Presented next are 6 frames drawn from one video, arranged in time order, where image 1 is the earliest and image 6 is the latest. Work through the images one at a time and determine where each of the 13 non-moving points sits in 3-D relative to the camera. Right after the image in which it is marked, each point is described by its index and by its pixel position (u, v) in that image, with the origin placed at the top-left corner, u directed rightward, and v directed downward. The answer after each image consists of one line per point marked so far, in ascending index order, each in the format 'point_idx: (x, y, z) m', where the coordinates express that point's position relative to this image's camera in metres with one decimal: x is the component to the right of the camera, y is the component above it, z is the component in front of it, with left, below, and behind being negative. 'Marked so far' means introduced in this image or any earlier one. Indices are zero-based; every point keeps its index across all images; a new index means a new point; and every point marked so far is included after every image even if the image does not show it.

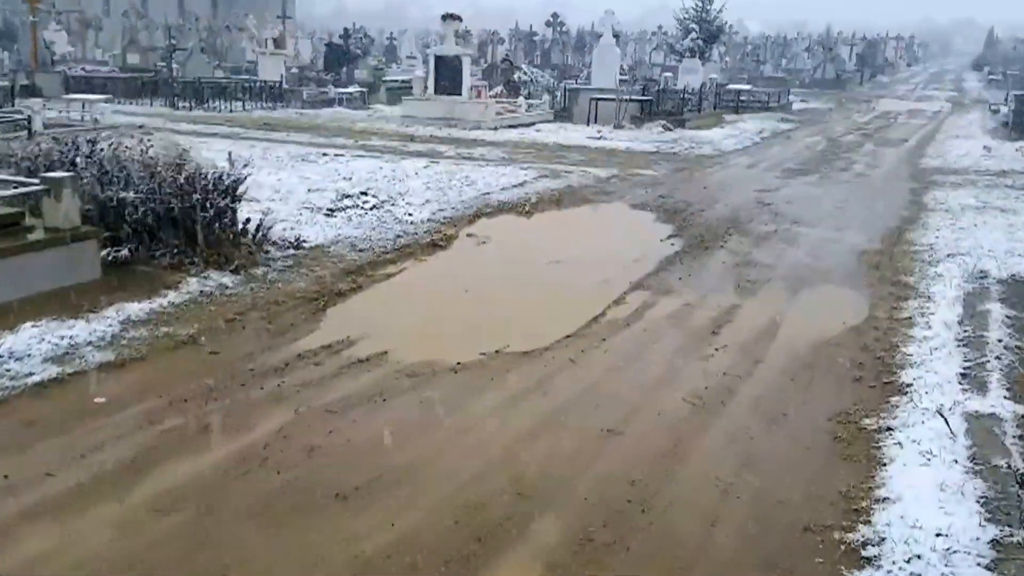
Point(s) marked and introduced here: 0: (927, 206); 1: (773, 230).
0: (+7.3, +1.6, +13.7) m
1: (+4.1, +1.0, +12.4) m
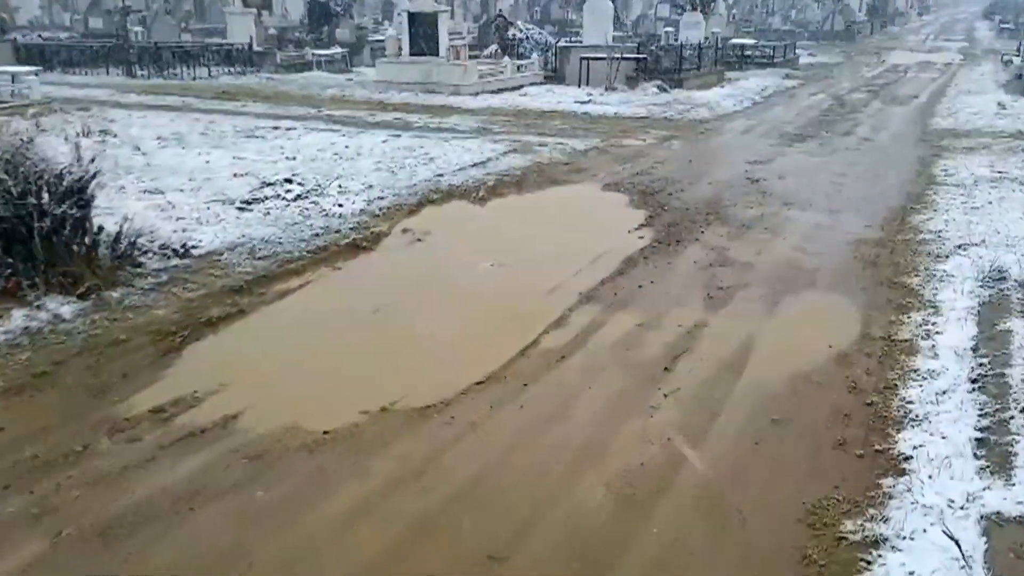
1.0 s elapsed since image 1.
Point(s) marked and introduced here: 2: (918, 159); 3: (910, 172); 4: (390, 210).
0: (+6.5, +1.8, +12.0) m
1: (+3.4, +1.0, +10.7) m
2: (+6.8, +2.1, +13.1) m
3: (+6.1, +1.8, +12.1) m
4: (-1.8, +1.2, +11.5) m
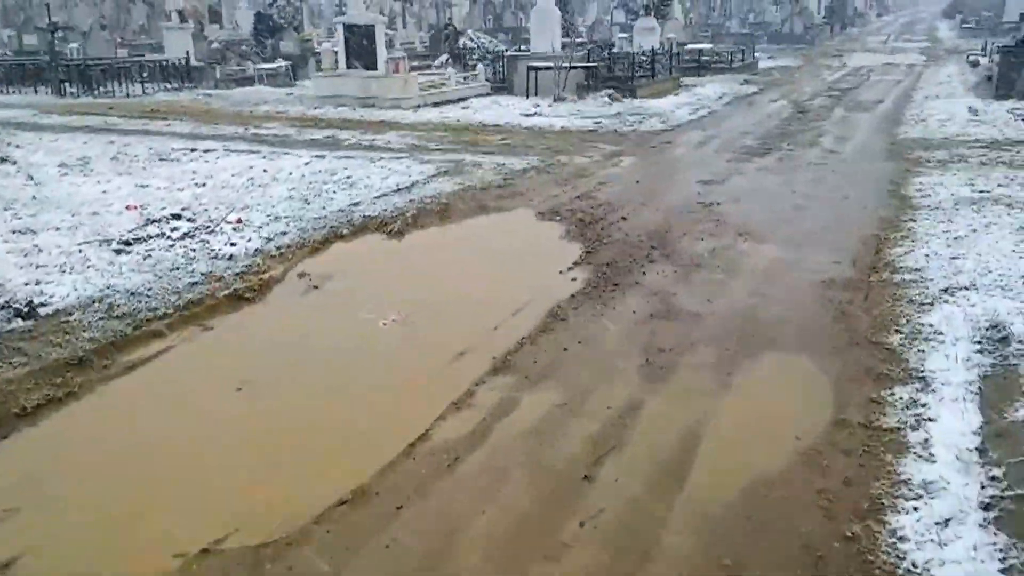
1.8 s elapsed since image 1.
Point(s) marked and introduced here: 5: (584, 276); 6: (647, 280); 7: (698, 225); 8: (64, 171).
0: (+5.5, +1.3, +10.7) m
1: (+2.4, +0.5, +9.4) m
2: (+5.7, +1.7, +11.9) m
3: (+5.1, +1.3, +10.8) m
4: (-2.8, +0.5, +10.0) m
5: (+0.8, +0.1, +8.7) m
6: (+1.4, +0.1, +8.4) m
7: (+2.4, +0.8, +10.2) m
8: (-8.9, +2.3, +15.6) m
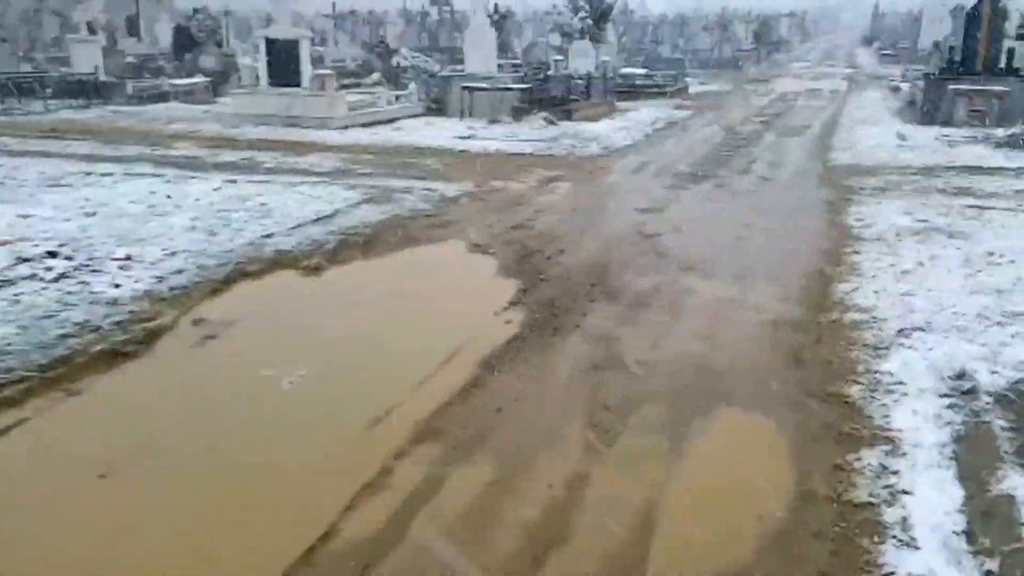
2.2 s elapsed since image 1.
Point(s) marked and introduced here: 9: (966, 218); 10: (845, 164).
0: (+4.6, +0.9, +10.4) m
1: (+1.6, +0.1, +8.8) m
2: (+4.6, +1.2, +11.6) m
3: (+4.1, +0.9, +10.5) m
4: (-3.7, 0.0, +9.0) m
5: (+0.1, -0.3, +8.0) m
6: (+0.7, -0.3, +7.8) m
7: (+1.6, +0.4, +9.7) m
8: (-10.2, +1.6, +14.1) m
9: (+5.6, +0.9, +9.7) m
10: (+6.5, +2.4, +15.3) m
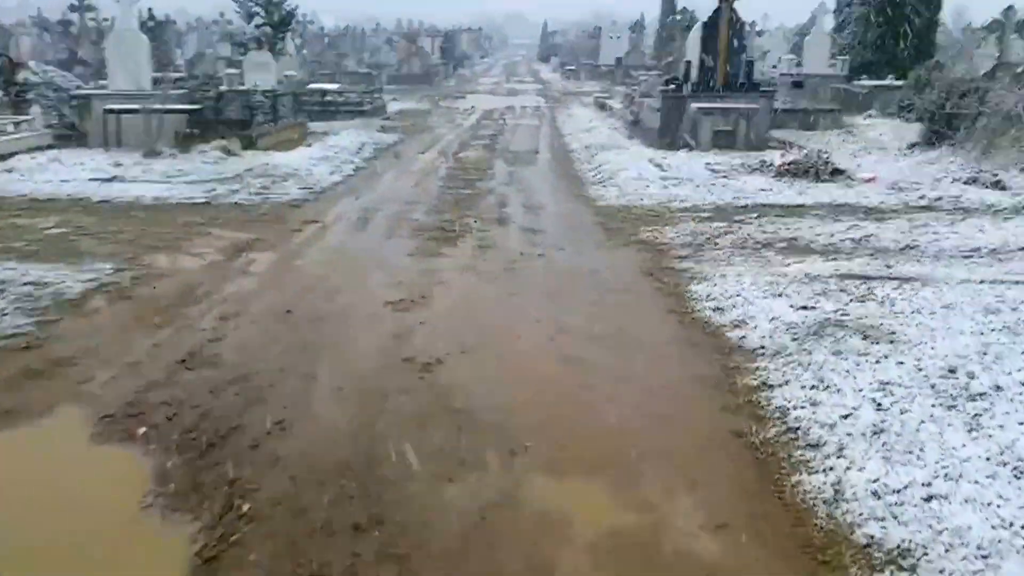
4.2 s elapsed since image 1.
0: (+1.8, -0.2, +7.3) m
1: (-0.2, -1.3, +4.7) m
2: (+1.4, +0.1, +8.4) m
3: (+1.4, -0.3, +7.2) m
4: (-5.2, -1.9, +3.0) m
5: (-1.3, -1.8, +3.4) m
6: (-0.6, -1.7, +3.4) m
7: (-0.6, -1.0, +5.5) m
8: (-13.2, -1.2, +5.3) m
9: (+3.1, -0.1, +7.0) m
10: (+1.7, +1.3, +12.6) m
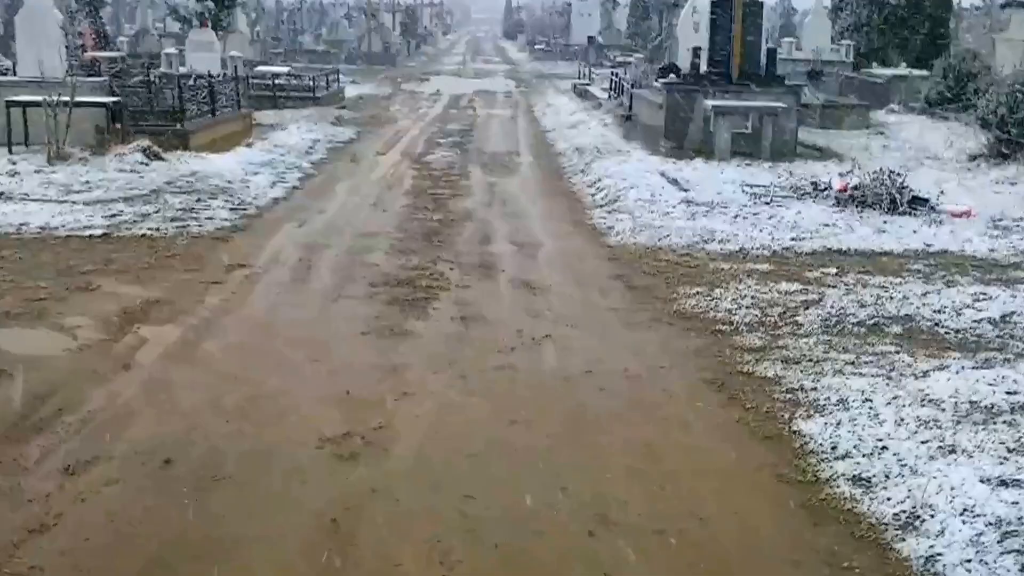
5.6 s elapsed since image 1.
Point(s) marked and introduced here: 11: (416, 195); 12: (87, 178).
0: (+1.9, -1.2, +4.3) m
1: (0.0, -2.4, +1.7) m
2: (+1.5, -0.9, +5.4) m
3: (+1.5, -1.3, +4.2) m
4: (-4.8, -3.1, -0.2) m
5: (-1.0, -2.9, +0.4) m
6: (-0.3, -2.8, +0.4) m
7: (-0.4, -2.1, +2.5) m
8: (-13.0, -2.4, +1.8) m
9: (+3.2, -1.1, +4.1) m
10: (+1.6, +0.5, +9.5) m
11: (-1.6, +1.5, +13.4) m
12: (-7.3, +1.4, +13.5) m
